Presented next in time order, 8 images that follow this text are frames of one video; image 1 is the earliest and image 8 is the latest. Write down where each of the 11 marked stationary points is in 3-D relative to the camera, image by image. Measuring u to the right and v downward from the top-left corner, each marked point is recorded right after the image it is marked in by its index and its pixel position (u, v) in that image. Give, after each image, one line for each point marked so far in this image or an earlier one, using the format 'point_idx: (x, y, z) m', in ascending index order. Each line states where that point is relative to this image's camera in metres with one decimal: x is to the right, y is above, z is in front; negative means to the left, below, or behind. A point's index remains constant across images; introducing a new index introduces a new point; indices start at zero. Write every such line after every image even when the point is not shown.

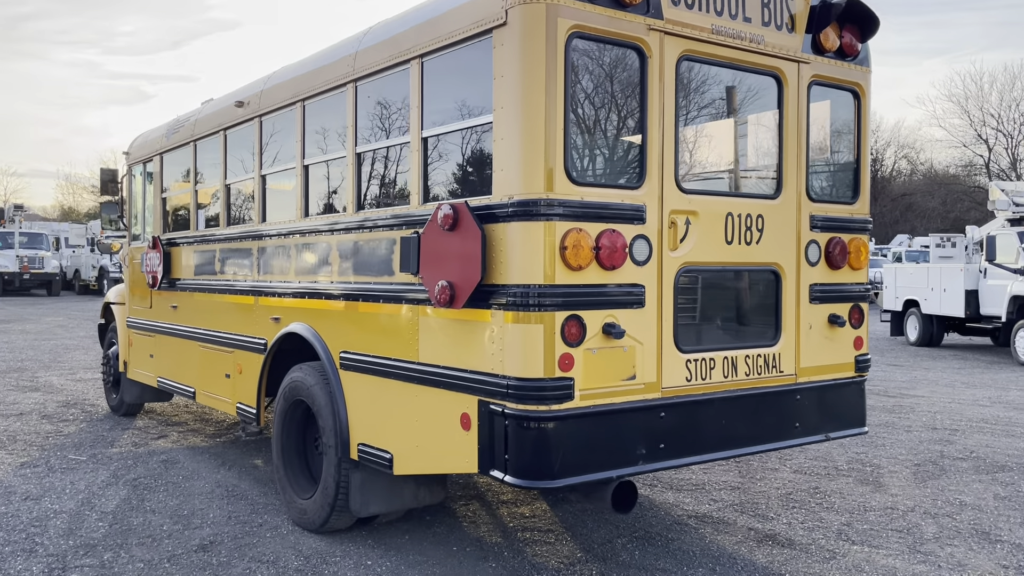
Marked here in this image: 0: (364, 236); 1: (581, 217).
0: (-0.8, +0.3, +4.6) m
1: (+0.3, +0.3, +3.5) m
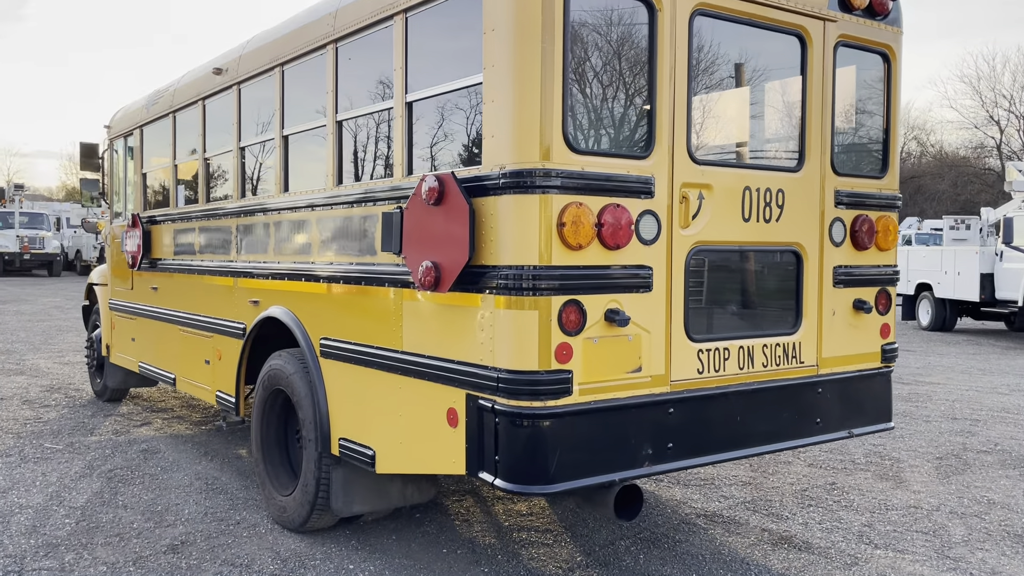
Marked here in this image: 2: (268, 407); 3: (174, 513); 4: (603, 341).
0: (-0.8, +0.4, +4.2) m
1: (+0.2, +0.3, +3.1) m
2: (-1.3, -0.6, +4.9) m
3: (-1.9, -1.3, +5.1) m
4: (+0.3, -0.2, +3.2) m
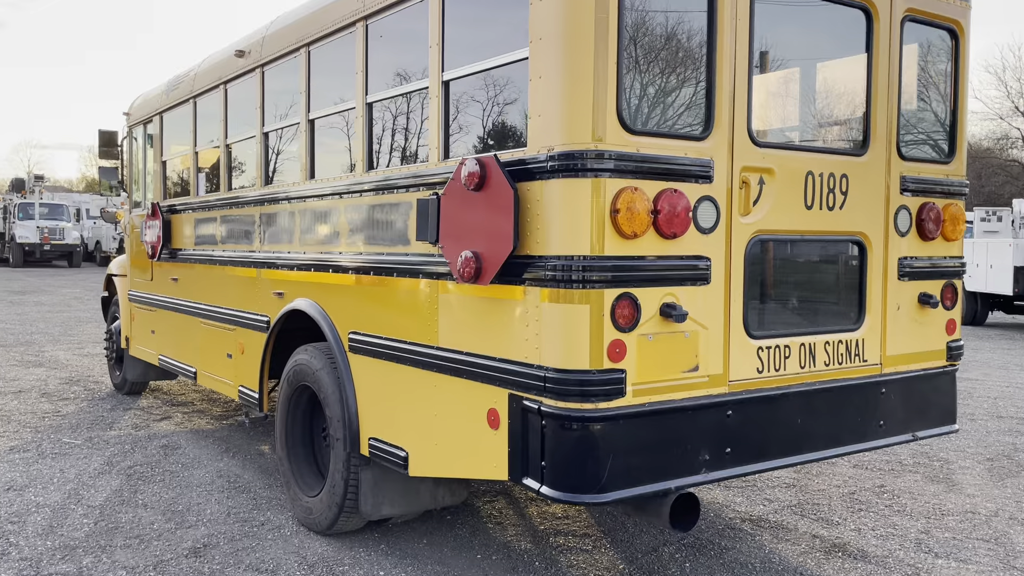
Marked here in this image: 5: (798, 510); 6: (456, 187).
0: (-0.6, +0.4, +4.0) m
1: (+0.4, +0.4, +2.9) m
2: (-1.1, -0.6, +4.7) m
3: (-1.7, -1.2, +4.9) m
4: (+0.5, -0.2, +3.0) m
5: (+1.6, -1.2, +4.9) m
6: (-0.2, +0.4, +3.2) m
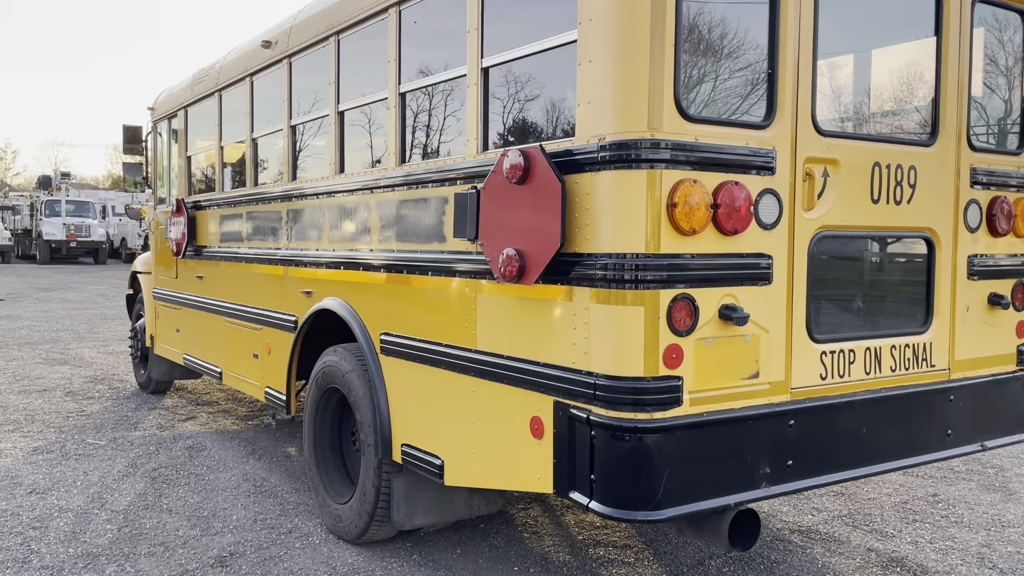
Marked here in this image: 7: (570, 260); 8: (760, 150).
0: (-0.4, +0.4, +3.8) m
1: (+0.5, +0.4, +2.7) m
2: (-1.0, -0.6, +4.5) m
3: (-1.5, -1.2, +4.7) m
4: (+0.6, -0.2, +2.8) m
5: (+1.7, -1.2, +4.6) m
6: (0.0, +0.4, +3.0) m
7: (+0.2, +0.1, +2.8) m
8: (+0.8, +0.4, +2.8) m
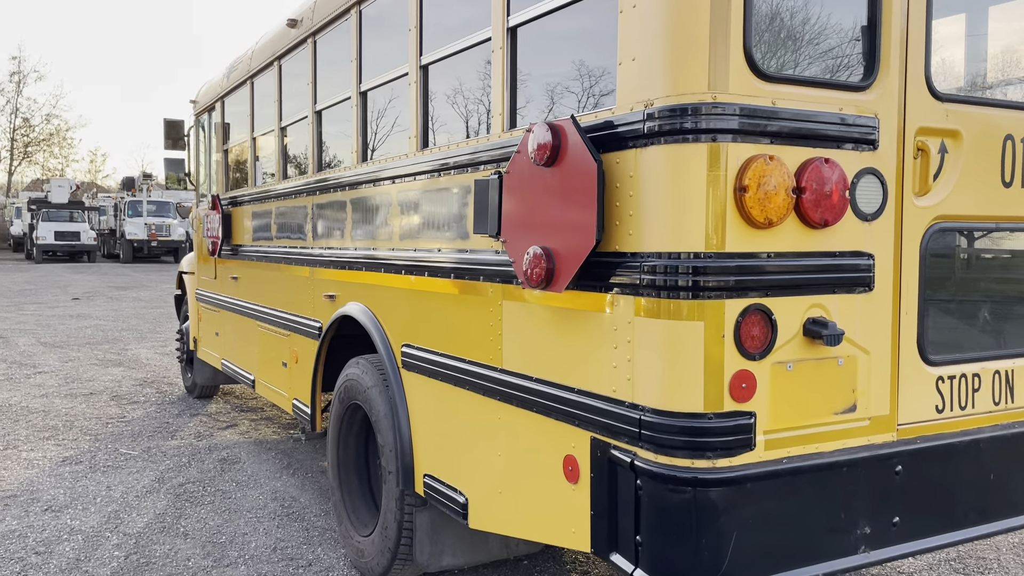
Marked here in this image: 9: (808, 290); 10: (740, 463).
0: (-0.3, +0.4, +3.2) m
1: (+0.6, +0.3, +2.1) m
2: (-0.8, -0.6, +4.0) m
3: (-1.3, -1.2, +4.3) m
4: (+0.7, -0.2, +2.1) m
5: (+2.0, -1.2, +3.9) m
6: (0.0, +0.3, +2.4) m
7: (+0.2, +0.1, +2.2) m
8: (+0.8, +0.4, +2.2) m
9: (+0.7, 0.0, +2.1) m
10: (+0.5, -0.4, +2.1) m
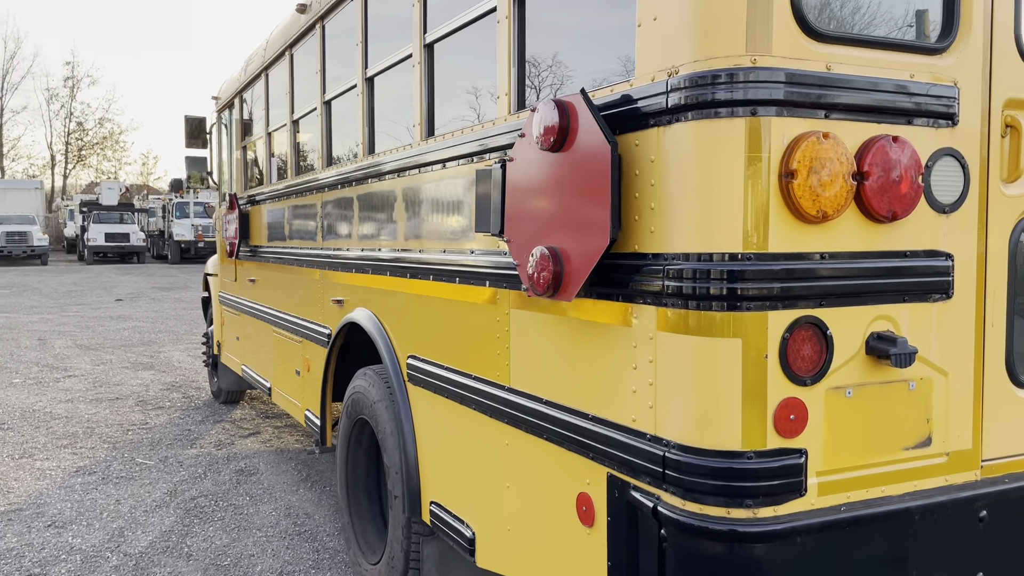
0: (-0.3, +0.4, +2.9) m
1: (+0.6, +0.3, +1.7) m
2: (-0.7, -0.6, +3.7) m
3: (-1.2, -1.3, +4.0) m
4: (+0.7, -0.2, +1.7) m
5: (+2.0, -1.2, +3.5) m
6: (0.0, +0.3, +2.1) m
7: (+0.2, 0.0, +1.8) m
8: (+0.8, +0.4, +1.8) m
9: (+0.7, 0.0, +1.7) m
10: (+0.5, -0.4, +1.7) m
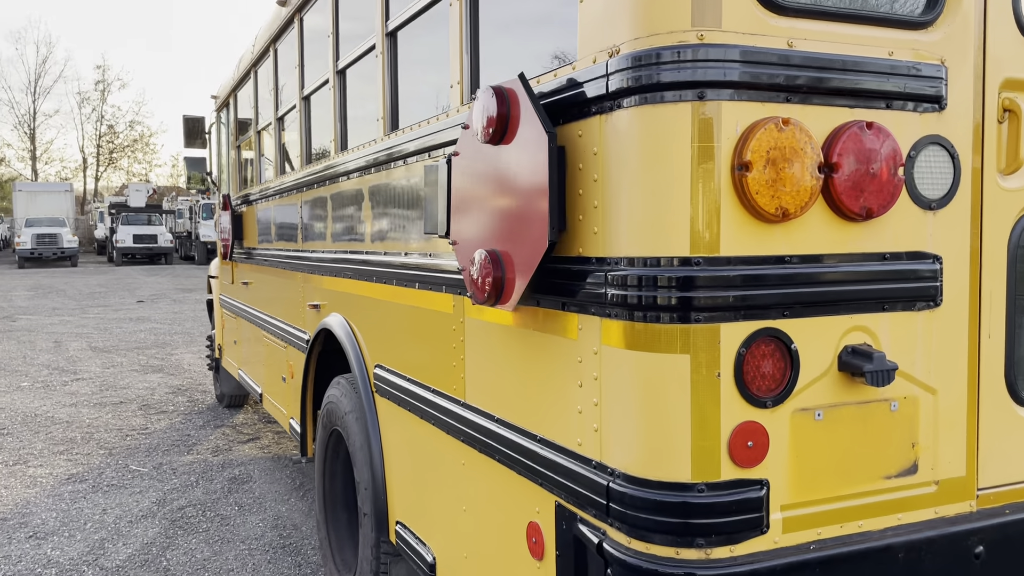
0: (-0.3, +0.3, +2.7) m
1: (+0.4, +0.3, +1.5) m
2: (-0.7, -0.6, +3.5) m
3: (-1.2, -1.3, +3.8) m
4: (+0.6, -0.2, +1.5) m
5: (+2.0, -1.2, +3.2) m
6: (-0.1, +0.3, +1.9) m
7: (+0.1, 0.0, +1.6) m
8: (+0.7, +0.4, +1.6) m
9: (+0.6, 0.0, +1.5) m
10: (+0.4, -0.4, +1.5) m
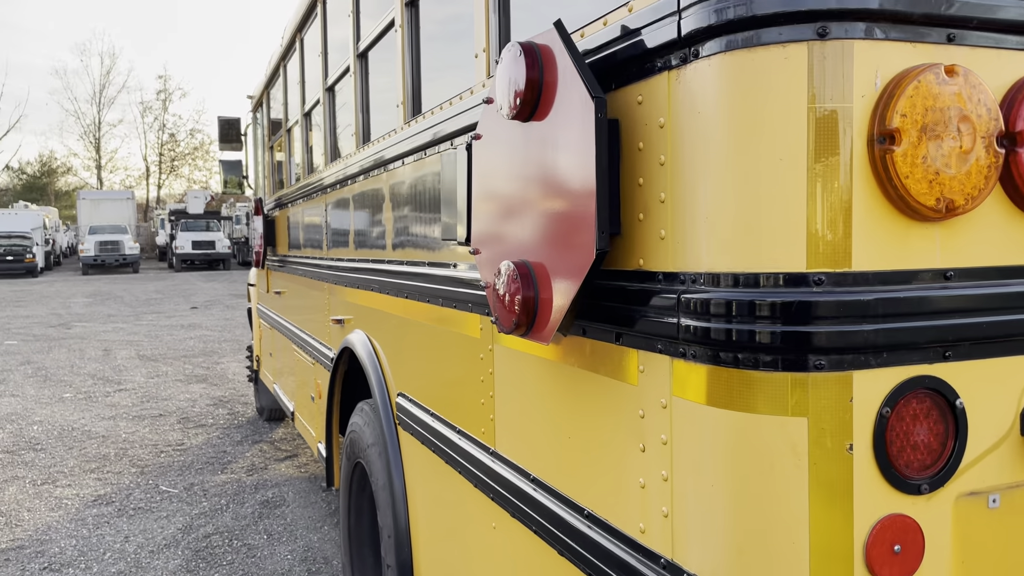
0: (-0.2, +0.3, +2.3) m
1: (+0.5, +0.3, +1.0) m
2: (-0.6, -0.7, +3.1) m
3: (-1.1, -1.3, +3.4) m
4: (+0.6, -0.3, +1.1) m
5: (+2.1, -1.3, +2.6) m
6: (0.0, +0.3, +1.4) m
7: (+0.2, 0.0, +1.2) m
8: (+0.7, +0.4, +1.1) m
9: (+0.6, -0.1, +1.0) m
10: (+0.4, -0.5, +1.0) m
